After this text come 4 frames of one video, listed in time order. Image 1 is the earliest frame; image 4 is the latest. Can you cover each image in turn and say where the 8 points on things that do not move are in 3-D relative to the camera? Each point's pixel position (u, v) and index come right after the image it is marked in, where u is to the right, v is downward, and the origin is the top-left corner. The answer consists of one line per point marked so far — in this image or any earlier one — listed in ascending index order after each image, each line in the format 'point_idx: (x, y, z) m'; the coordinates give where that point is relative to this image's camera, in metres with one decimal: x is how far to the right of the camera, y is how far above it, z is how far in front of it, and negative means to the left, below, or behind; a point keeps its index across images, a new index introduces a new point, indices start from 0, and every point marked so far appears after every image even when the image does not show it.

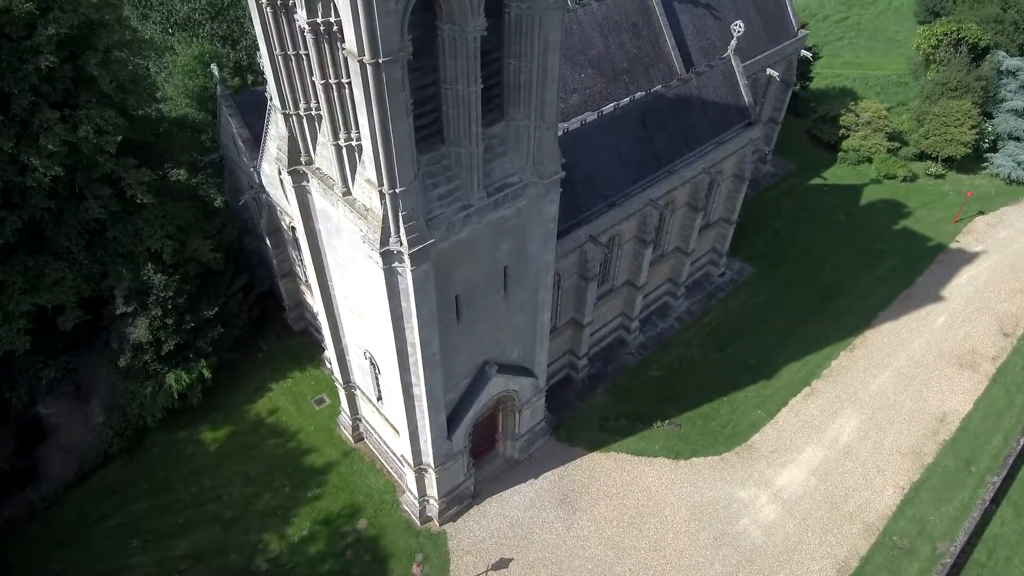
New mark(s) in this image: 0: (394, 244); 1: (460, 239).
0: (-3.1, +1.2, +16.8) m
1: (-1.5, +1.4, +18.5) m
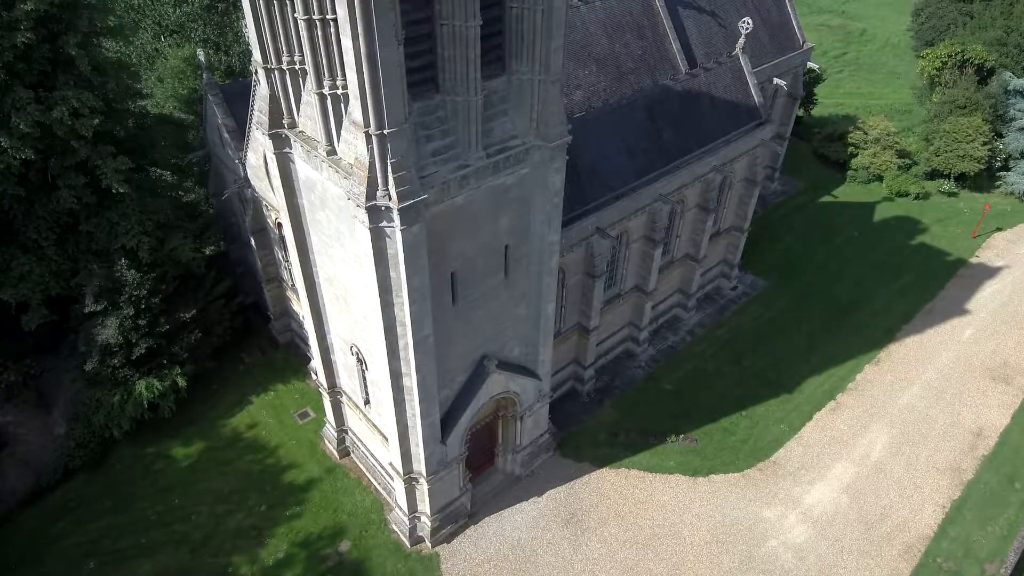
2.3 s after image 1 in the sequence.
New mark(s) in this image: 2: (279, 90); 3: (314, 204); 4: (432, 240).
0: (-3.1, +2.1, +15.0) m
1: (-1.5, +2.2, +16.7) m
2: (-6.3, +5.3, +17.1) m
3: (-5.7, +2.4, +18.5) m
4: (-2.1, +1.3, +16.8) m
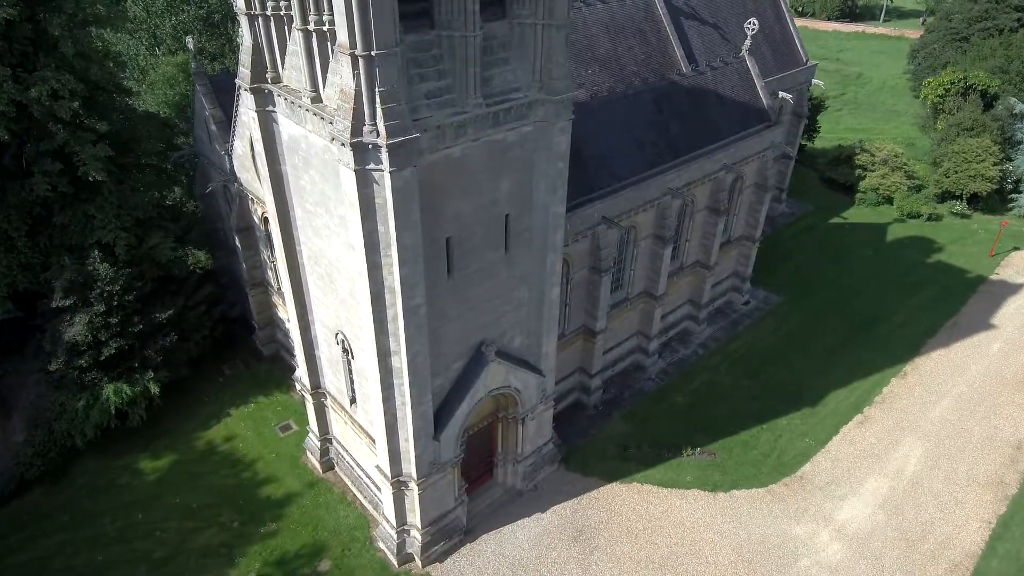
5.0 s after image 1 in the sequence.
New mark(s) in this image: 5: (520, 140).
0: (-3.0, +3.2, +13.5) m
1: (-1.4, +3.1, +15.3) m
2: (-6.2, +6.2, +16.0) m
3: (-5.7, +3.2, +17.0) m
4: (-2.1, +2.2, +15.2) m
5: (+0.2, +3.8, +16.5) m
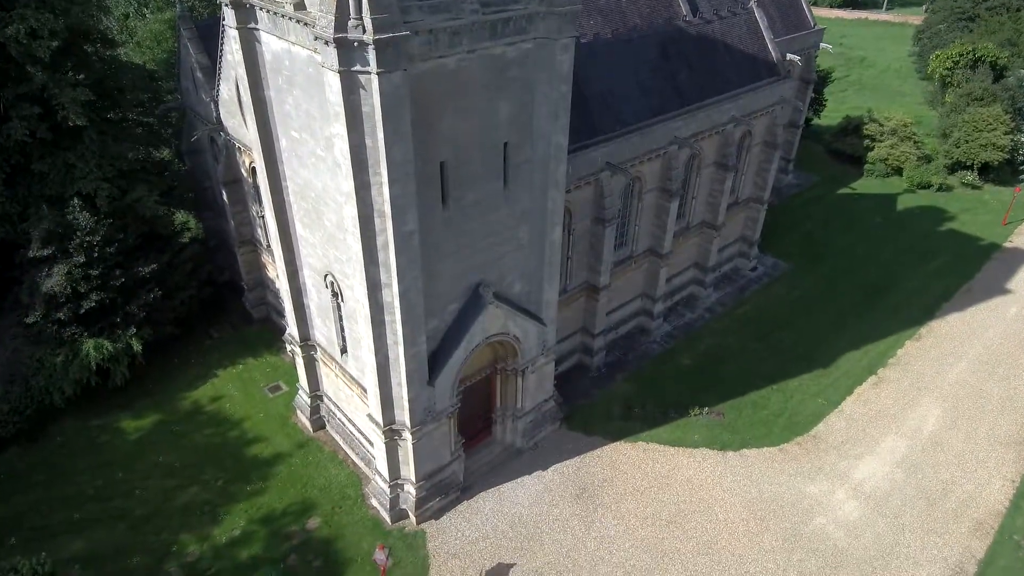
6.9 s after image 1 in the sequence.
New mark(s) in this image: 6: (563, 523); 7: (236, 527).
0: (-3.1, +5.0, +12.4) m
1: (-1.5, +4.9, +14.2) m
2: (-6.2, +8.0, +14.9) m
3: (-5.7, +5.0, +15.9) m
4: (-2.1, +4.0, +14.2) m
5: (+0.2, +5.6, +15.4) m
6: (+1.6, -7.3, +19.8) m
7: (-8.4, -7.3, +19.4) m
